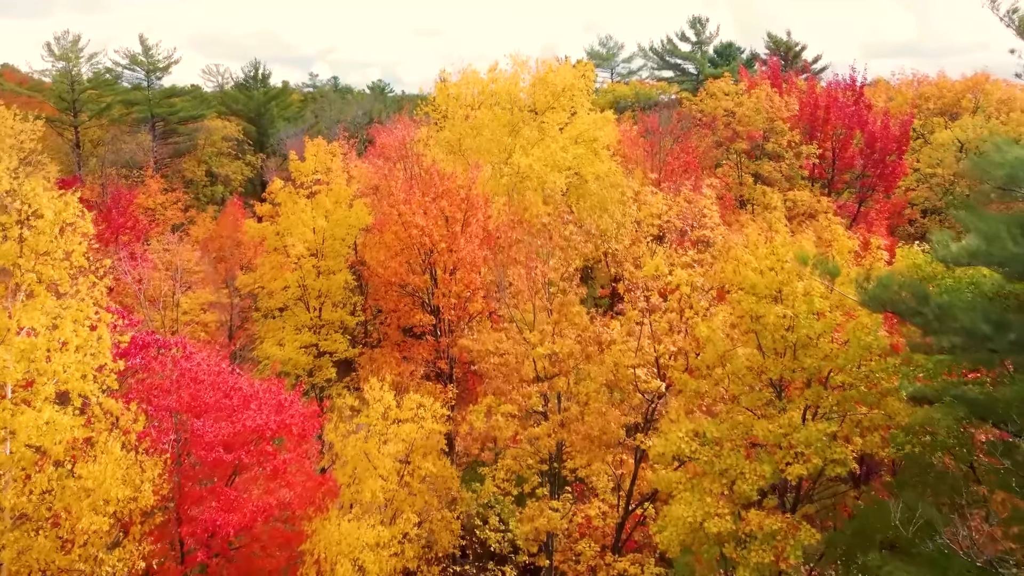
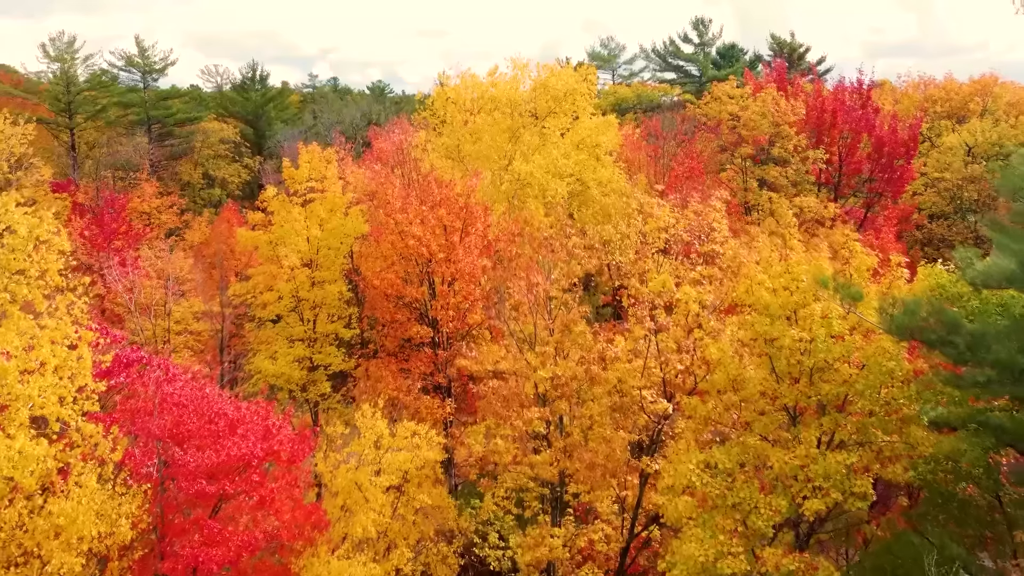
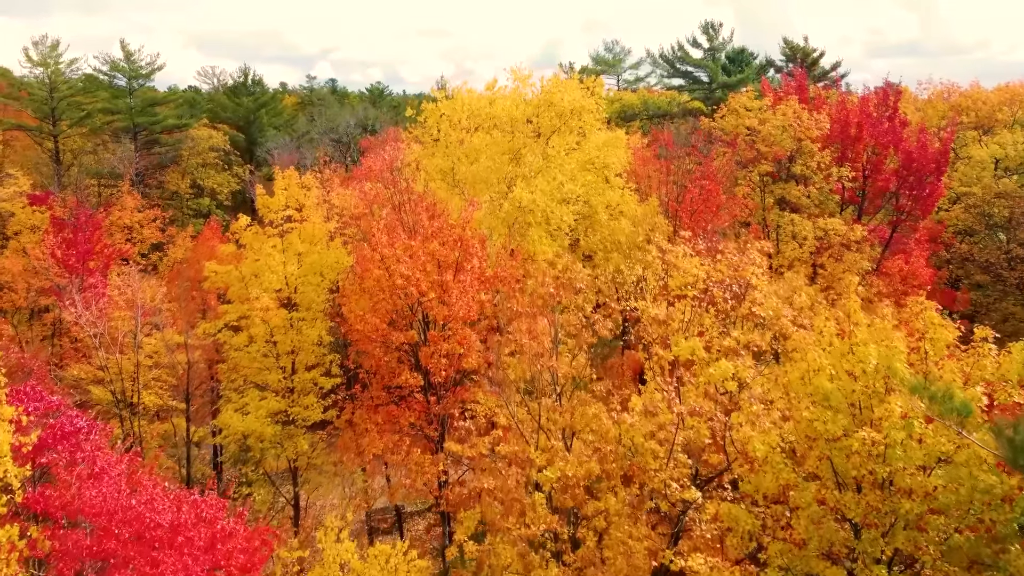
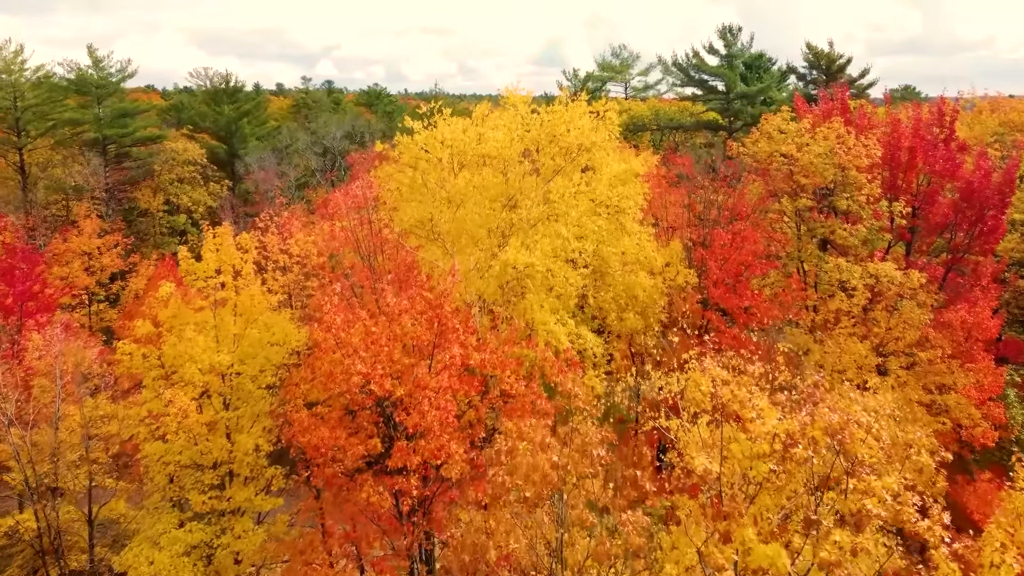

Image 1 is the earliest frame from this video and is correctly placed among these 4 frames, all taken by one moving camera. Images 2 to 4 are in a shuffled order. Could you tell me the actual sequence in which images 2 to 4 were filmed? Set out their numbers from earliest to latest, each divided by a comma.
2, 3, 4
